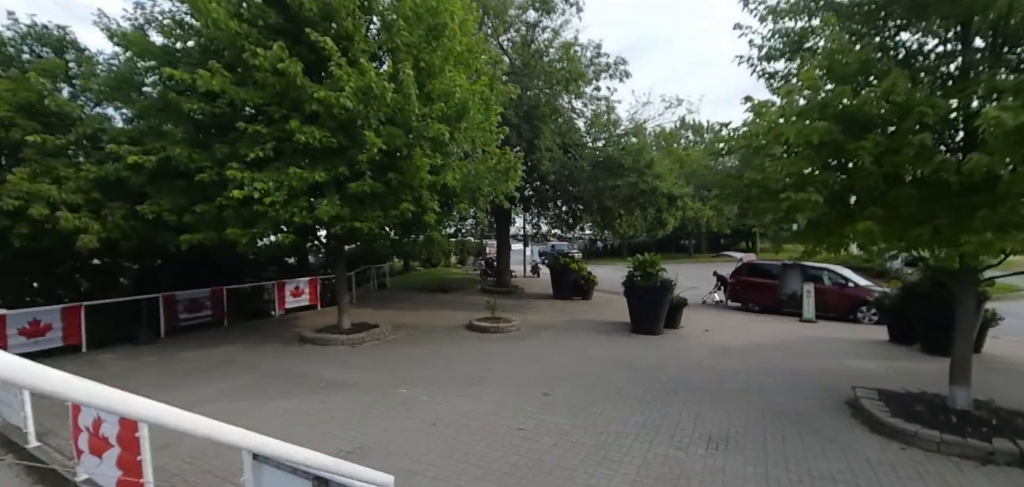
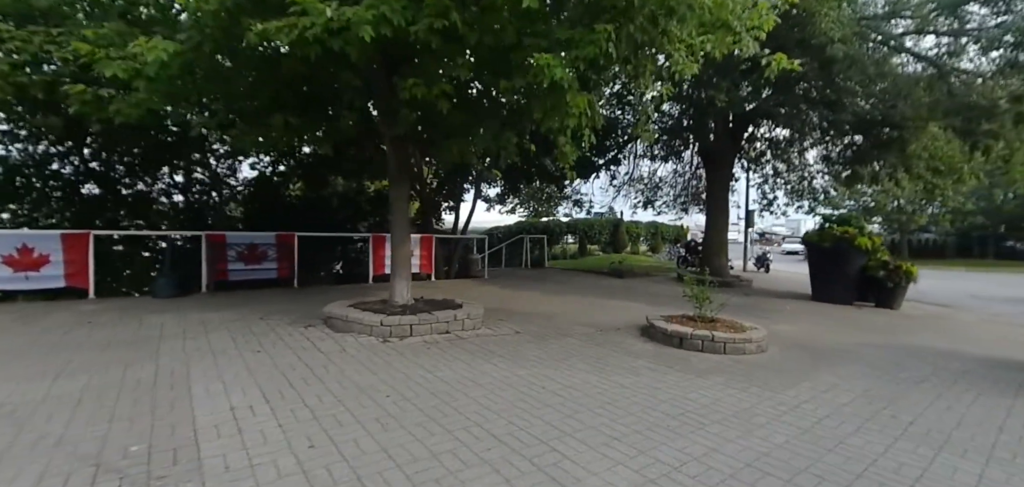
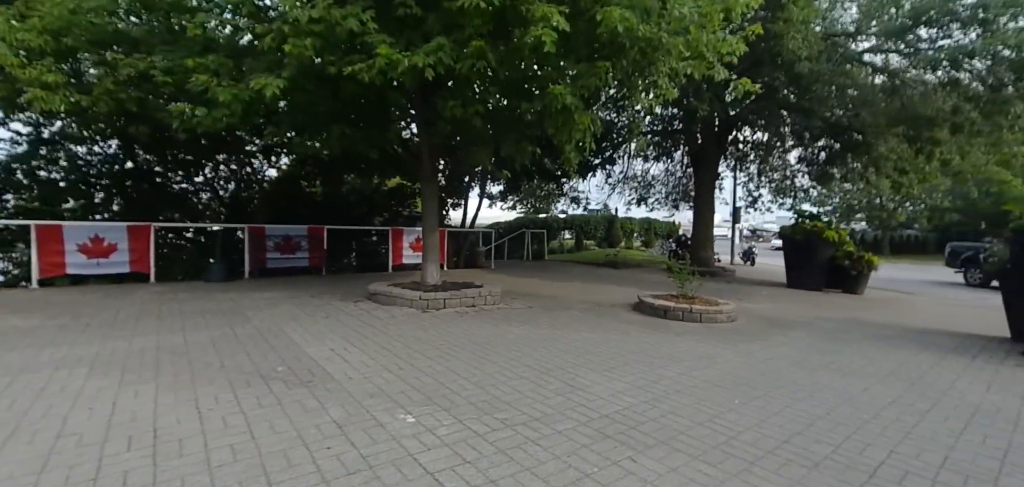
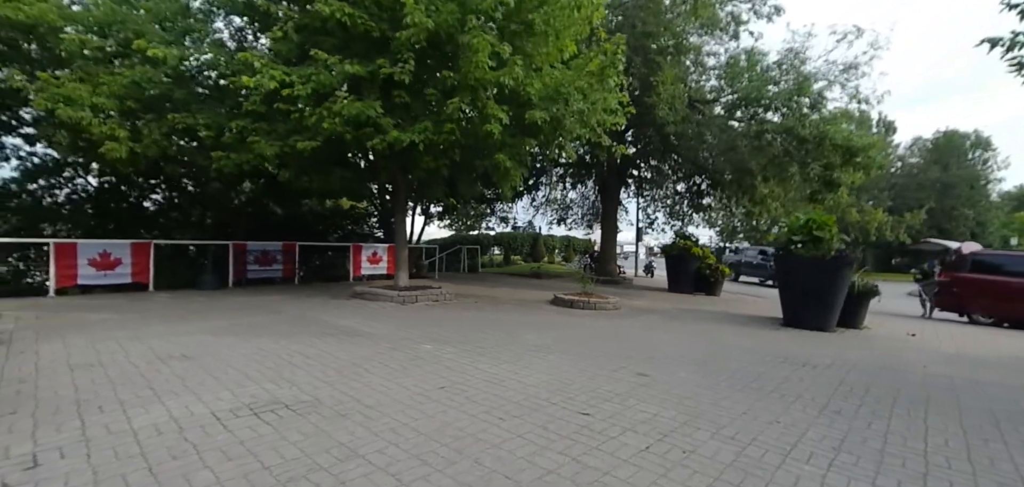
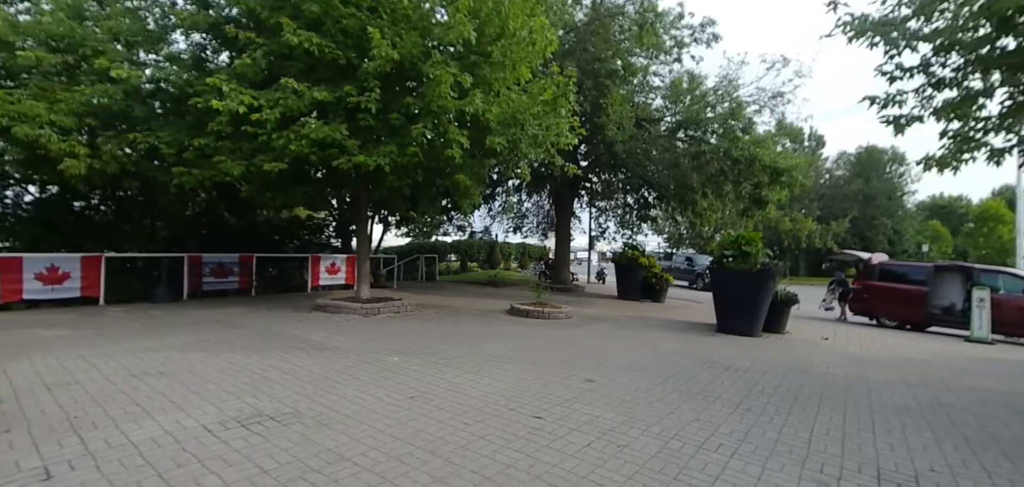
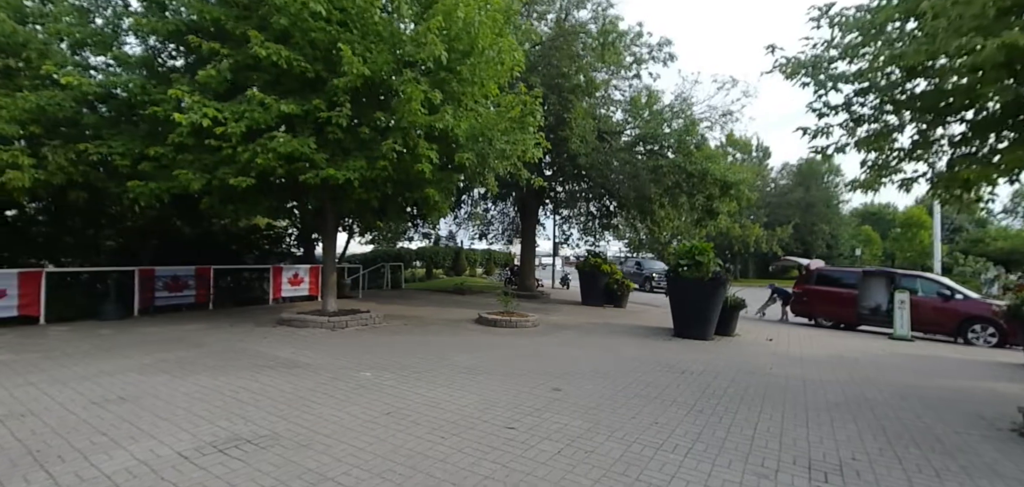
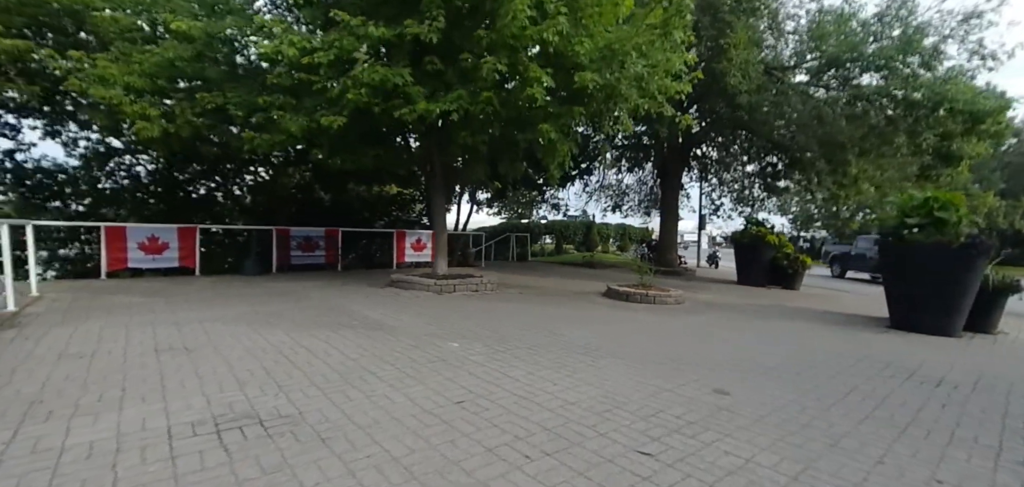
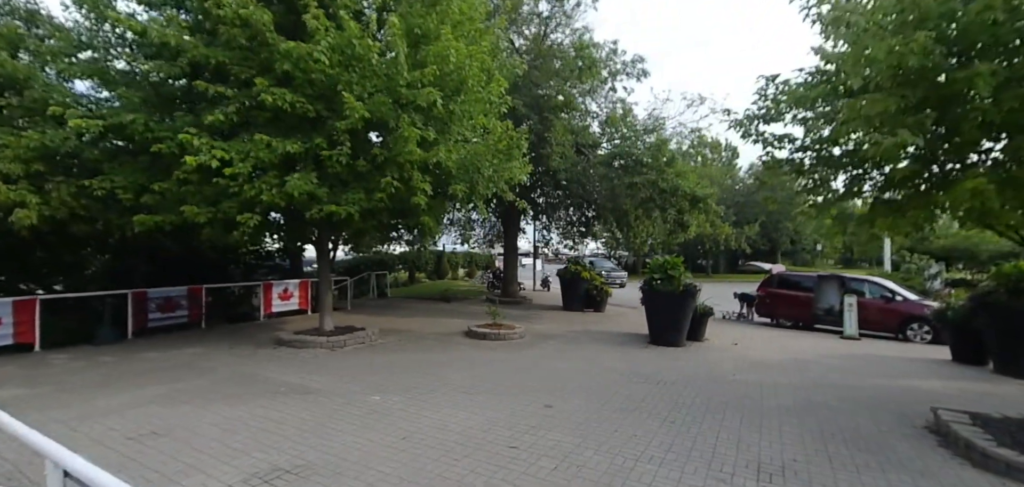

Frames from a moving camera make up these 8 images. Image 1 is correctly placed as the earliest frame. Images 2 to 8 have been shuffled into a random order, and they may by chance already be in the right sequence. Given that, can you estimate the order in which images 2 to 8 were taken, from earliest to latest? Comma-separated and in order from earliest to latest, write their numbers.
8, 6, 5, 4, 7, 3, 2
